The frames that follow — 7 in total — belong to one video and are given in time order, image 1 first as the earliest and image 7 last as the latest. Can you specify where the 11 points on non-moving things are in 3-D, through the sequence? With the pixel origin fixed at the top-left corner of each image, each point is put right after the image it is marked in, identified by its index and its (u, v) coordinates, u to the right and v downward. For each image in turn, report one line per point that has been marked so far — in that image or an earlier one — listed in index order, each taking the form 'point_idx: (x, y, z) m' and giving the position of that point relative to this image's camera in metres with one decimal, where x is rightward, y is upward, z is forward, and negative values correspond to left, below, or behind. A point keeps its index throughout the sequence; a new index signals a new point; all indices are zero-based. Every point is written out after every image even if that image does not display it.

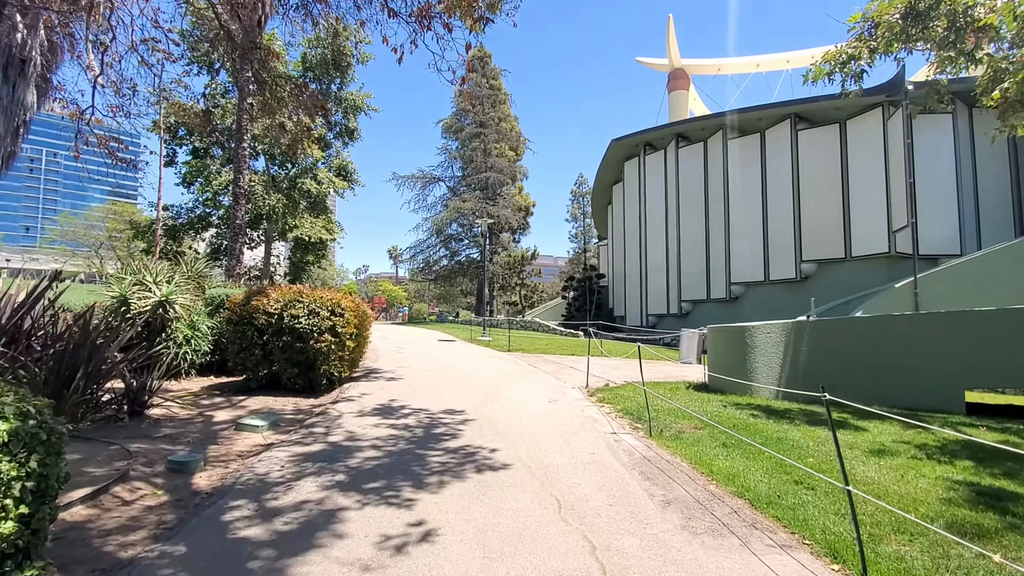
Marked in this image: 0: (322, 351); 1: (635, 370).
0: (-3.6, -1.2, +9.8) m
1: (+3.1, -2.1, +12.9) m
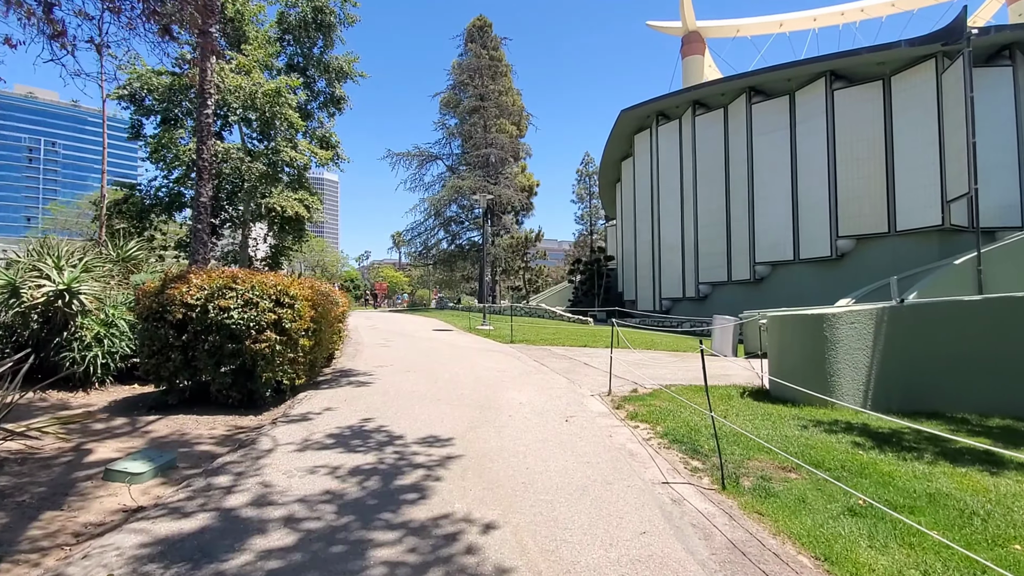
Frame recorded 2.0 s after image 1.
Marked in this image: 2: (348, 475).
0: (-3.6, -1.0, +7.5) m
1: (+3.2, -1.7, +10.5) m
2: (-1.5, -1.7, +4.8) m
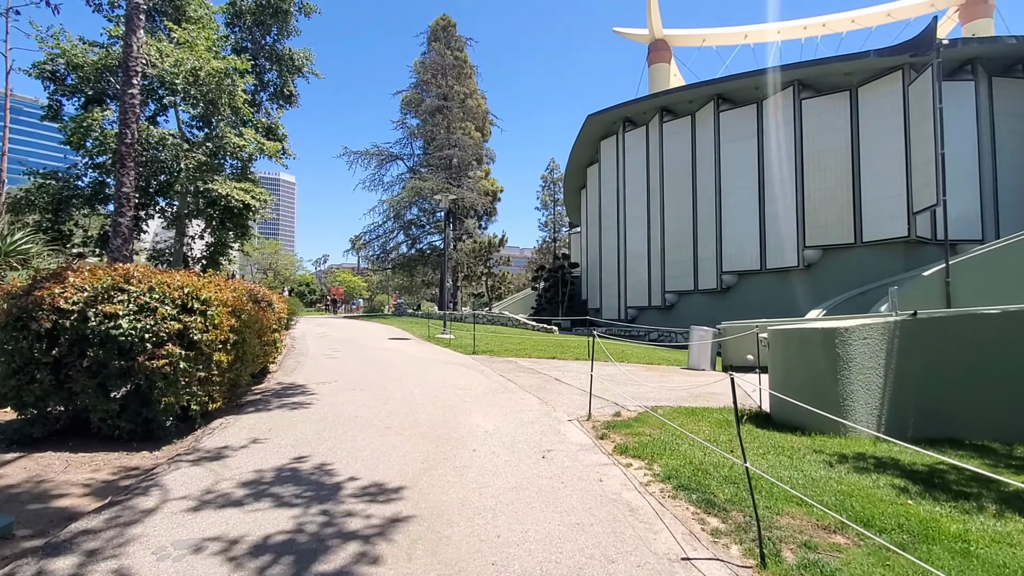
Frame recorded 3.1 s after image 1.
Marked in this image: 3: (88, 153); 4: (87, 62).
0: (-4.0, -1.0, +5.9) m
1: (+2.5, -1.8, +9.5) m
2: (-1.8, -1.8, +3.4) m
3: (-15.5, +4.9, +18.8) m
4: (-15.9, +8.4, +19.4) m
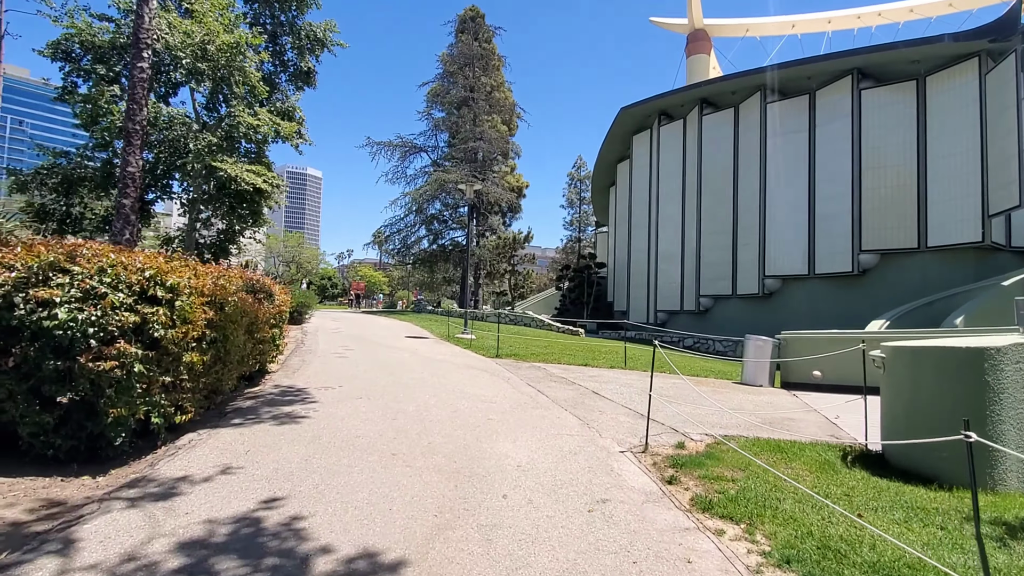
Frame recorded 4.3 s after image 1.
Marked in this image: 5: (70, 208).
0: (-3.6, -0.8, +4.7) m
1: (+3.0, -1.8, +8.0) m
2: (-1.5, -1.7, +2.1) m
3: (-14.4, +5.4, +18.0) m
4: (-14.7, +8.9, +18.6) m
5: (-16.2, +2.9, +19.0) m
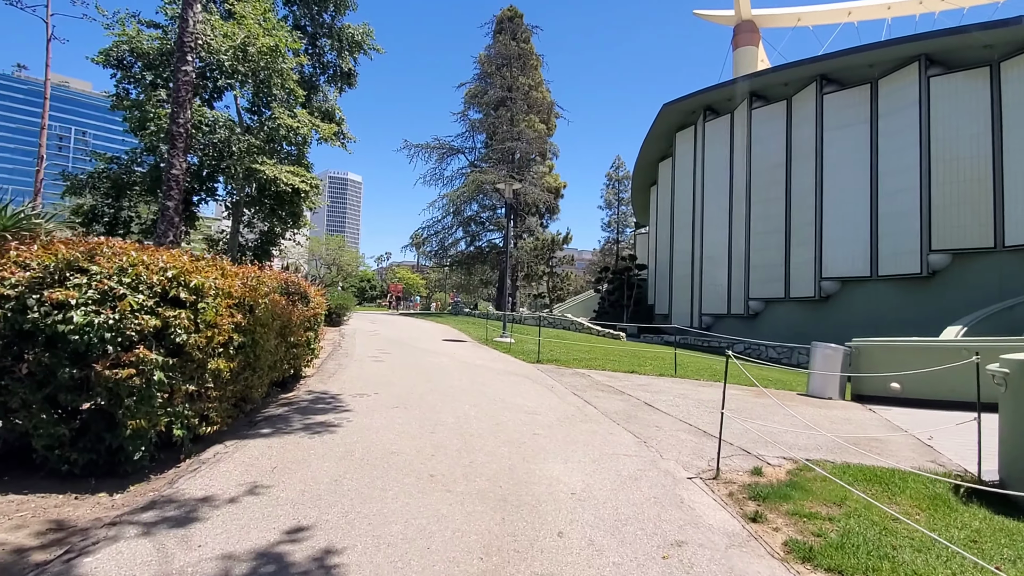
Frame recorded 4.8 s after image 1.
0: (-3.2, -0.8, +4.3) m
1: (+3.7, -1.9, +7.1) m
2: (-1.2, -1.7, +1.6) m
3: (-13.0, +5.3, +18.4) m
4: (-13.3, +8.8, +19.0) m
5: (-14.8, +2.9, +19.5) m
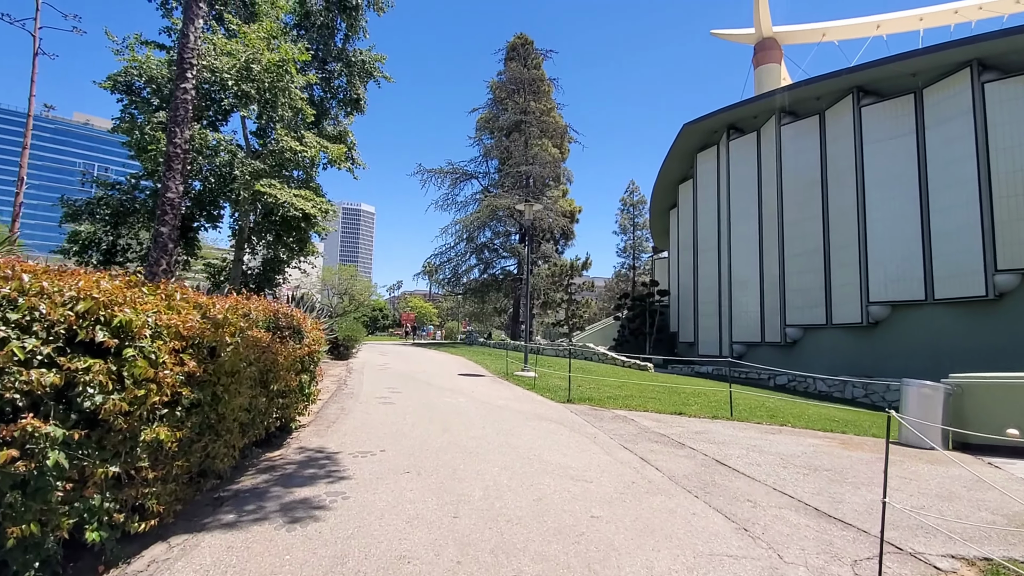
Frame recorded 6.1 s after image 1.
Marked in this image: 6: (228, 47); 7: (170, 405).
0: (-2.8, -1.1, +2.8) m
1: (+4.1, -2.2, +5.5) m
2: (-0.9, -1.7, 0.0) m
3: (-12.4, +4.3, +17.4) m
4: (-12.7, +7.7, +18.3) m
5: (-14.0, +1.7, +18.4) m
6: (-8.6, +7.3, +15.7) m
7: (-2.5, -0.9, +3.8) m
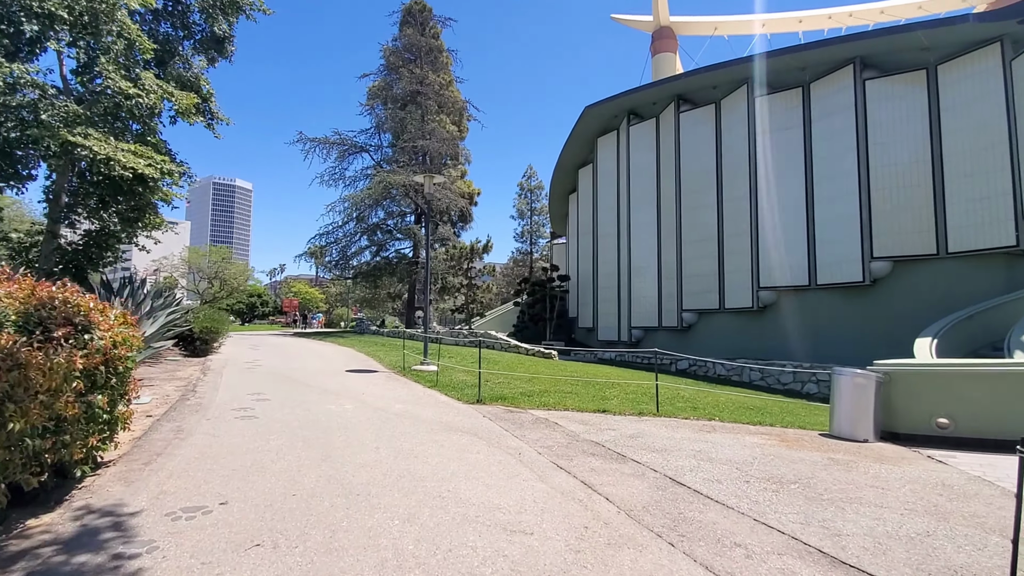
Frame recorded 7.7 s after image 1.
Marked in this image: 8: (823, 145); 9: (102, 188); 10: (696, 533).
0: (-2.9, -1.0, +0.6) m
1: (+3.4, -2.0, +4.6) m
2: (-0.4, -1.7, -1.8) m
3: (-15.1, +4.8, +12.8) m
4: (-15.6, +8.3, +13.5) m
5: (-17.0, +2.3, +13.5) m
6: (-11.1, +7.8, +11.8) m
7: (-2.8, -0.7, +1.6) m
8: (+11.9, +5.4, +19.7) m
9: (-11.2, +2.7, +14.1) m
10: (+1.5, -1.9, +4.2) m
